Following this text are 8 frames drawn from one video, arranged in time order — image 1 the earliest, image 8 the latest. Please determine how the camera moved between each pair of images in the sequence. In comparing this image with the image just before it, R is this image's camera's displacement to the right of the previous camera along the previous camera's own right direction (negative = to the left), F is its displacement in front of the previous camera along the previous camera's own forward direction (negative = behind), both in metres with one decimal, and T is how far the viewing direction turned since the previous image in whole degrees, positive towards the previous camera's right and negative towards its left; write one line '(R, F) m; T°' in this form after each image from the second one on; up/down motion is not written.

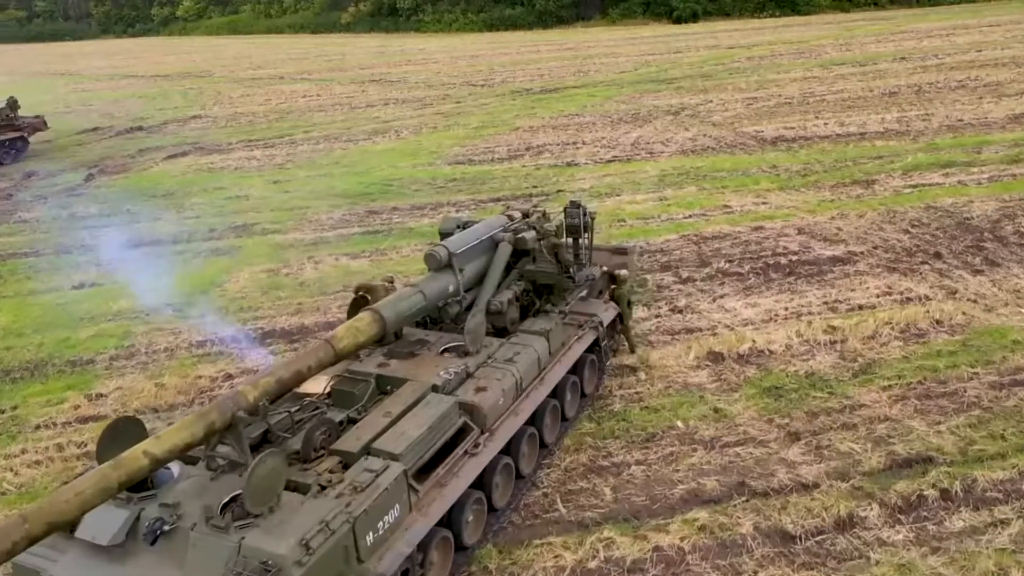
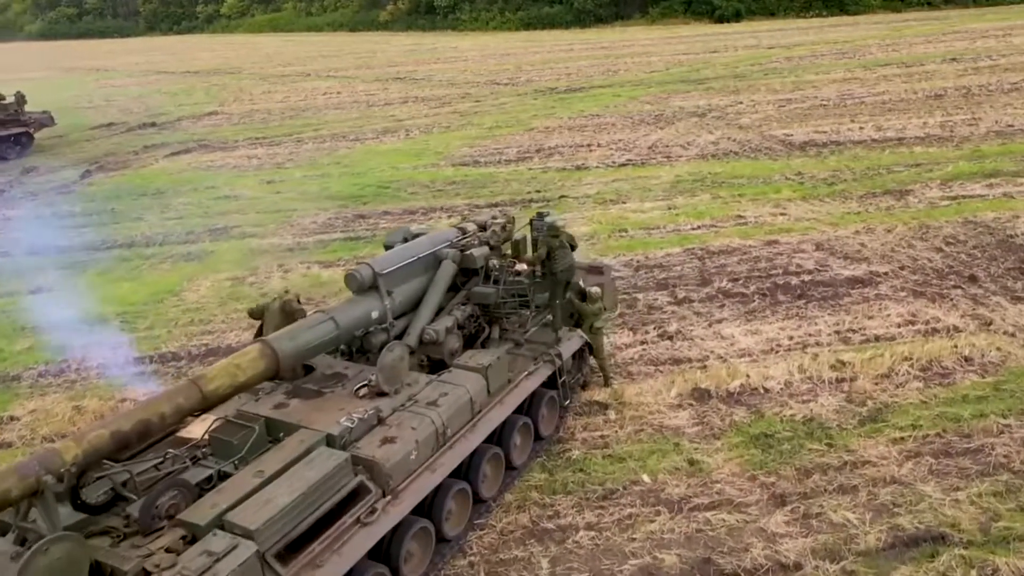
(+1.1, +1.4) m; -3°
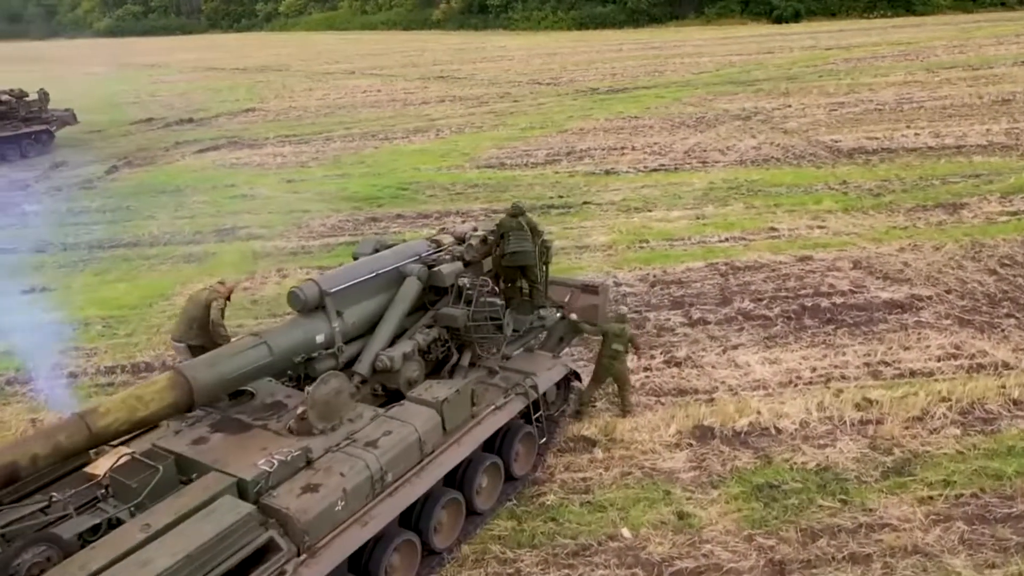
(+0.8, +1.0) m; -4°
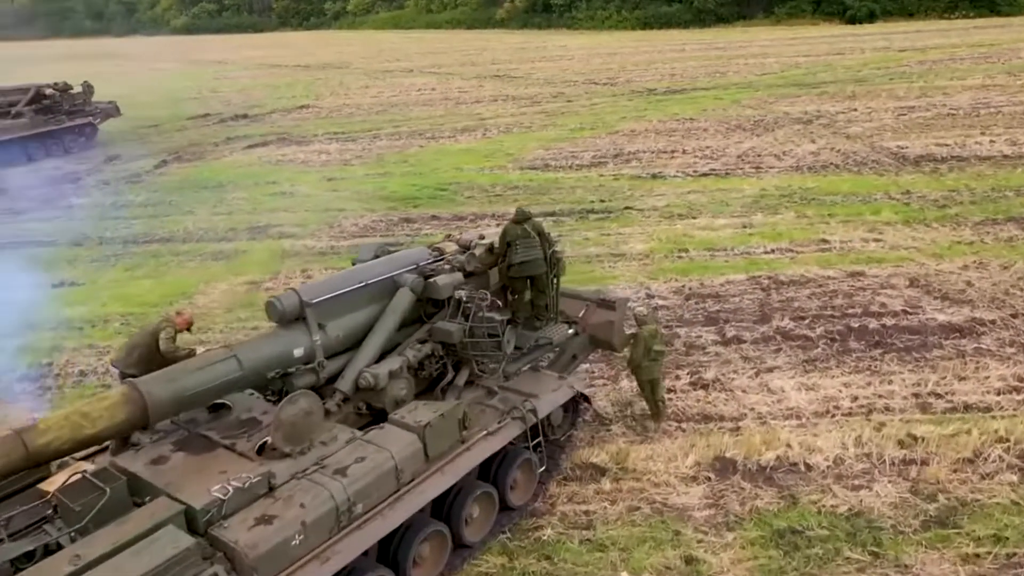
(+0.5, +0.6) m; -4°
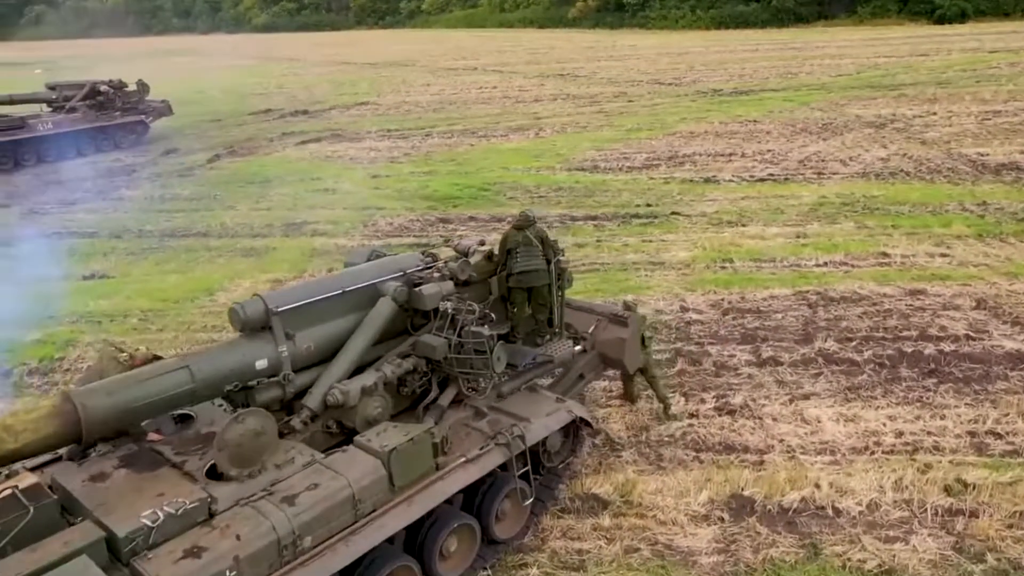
(+0.6, +0.7) m; -5°
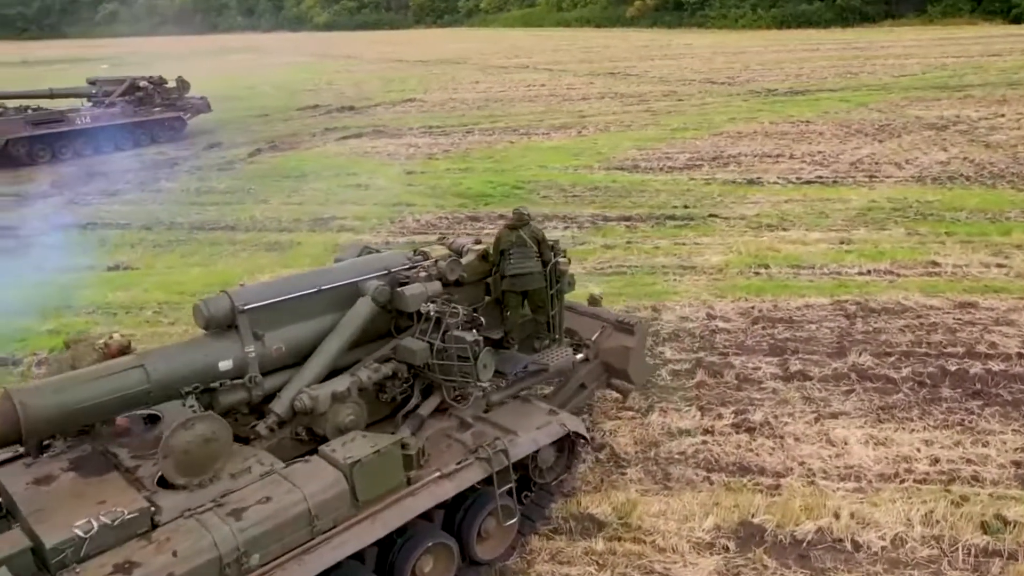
(+0.5, +0.5) m; -4°
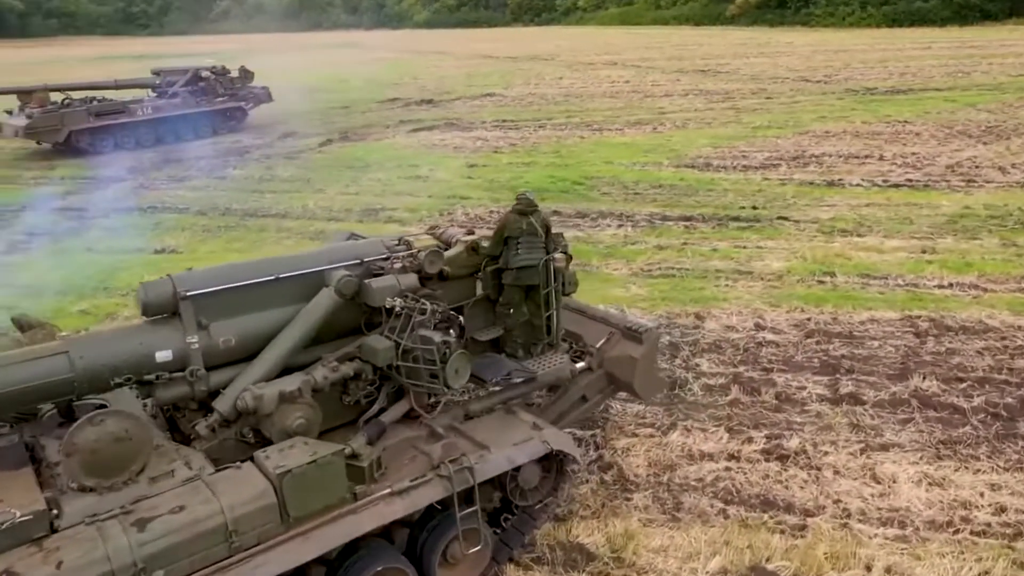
(+0.8, +0.8) m; -6°
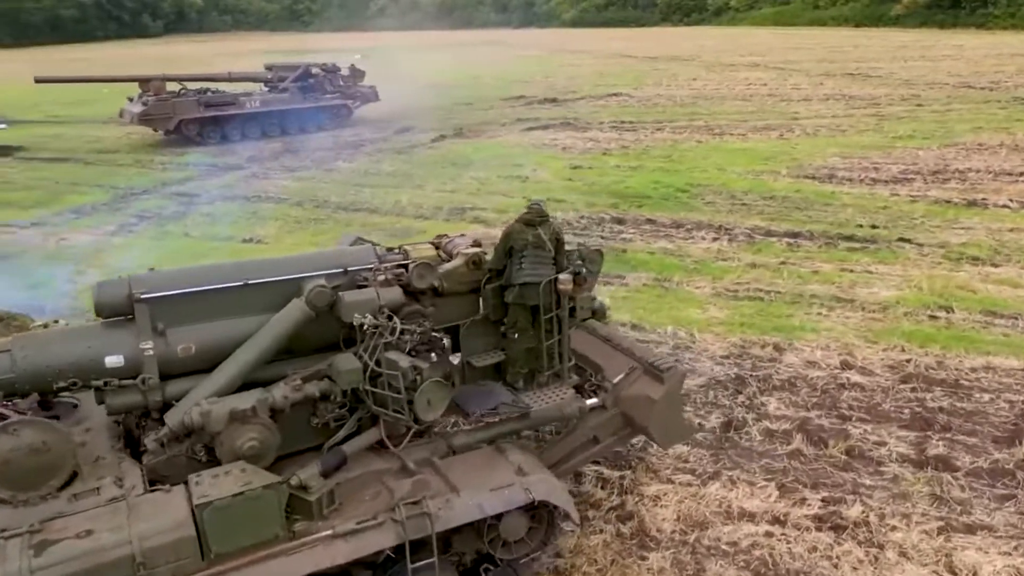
(+0.9, +0.8) m; -10°
